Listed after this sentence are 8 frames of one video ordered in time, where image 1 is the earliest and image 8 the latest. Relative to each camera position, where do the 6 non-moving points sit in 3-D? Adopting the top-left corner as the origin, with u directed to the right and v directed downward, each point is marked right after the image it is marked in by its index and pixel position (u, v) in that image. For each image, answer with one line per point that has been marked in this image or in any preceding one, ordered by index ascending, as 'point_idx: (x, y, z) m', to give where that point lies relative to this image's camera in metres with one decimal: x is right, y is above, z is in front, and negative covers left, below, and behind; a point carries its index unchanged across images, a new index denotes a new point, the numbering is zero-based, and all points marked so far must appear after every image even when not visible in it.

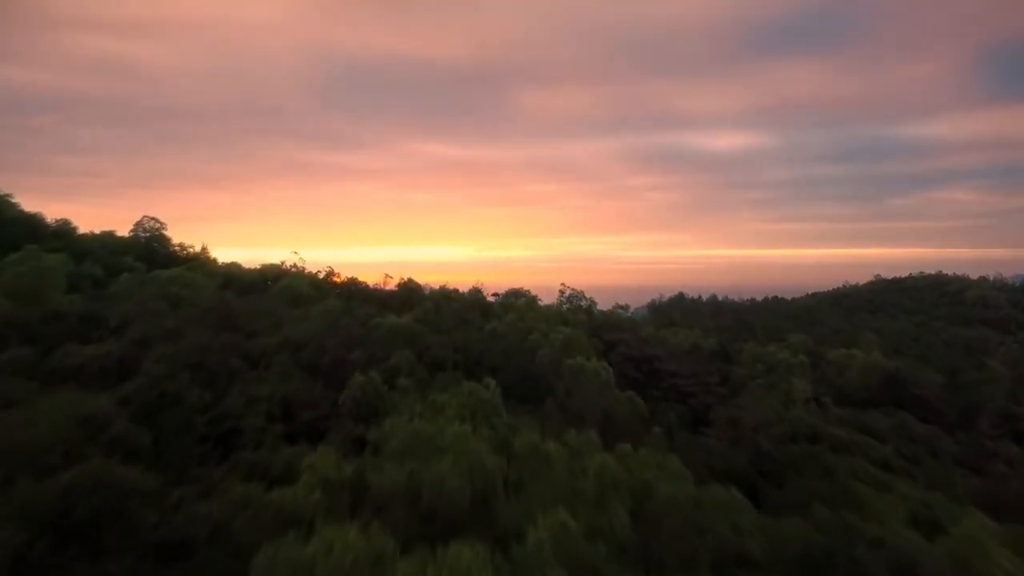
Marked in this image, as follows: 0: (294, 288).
0: (-5.7, 0.0, +14.9) m
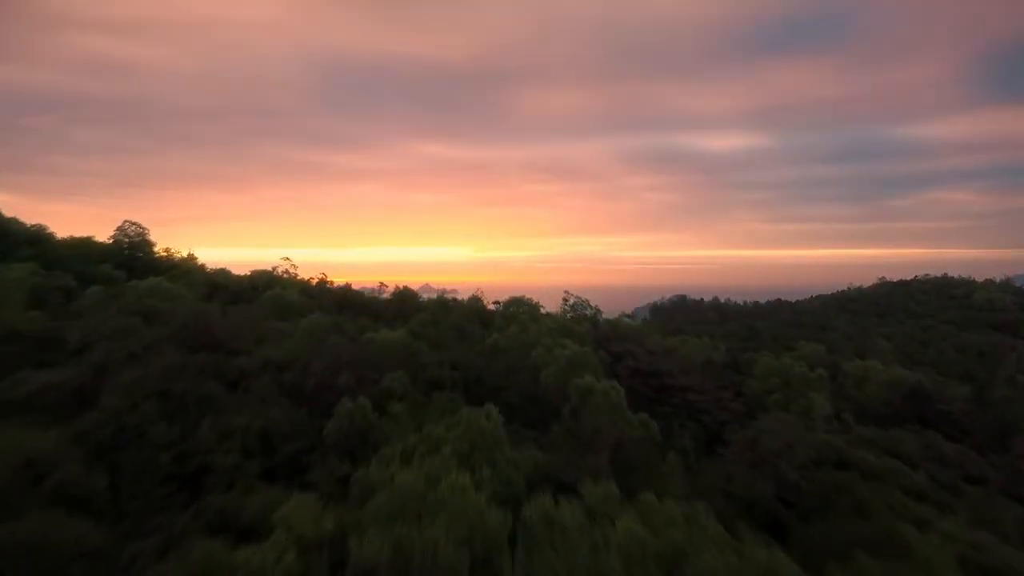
0: (-5.6, -0.3, +14.0) m
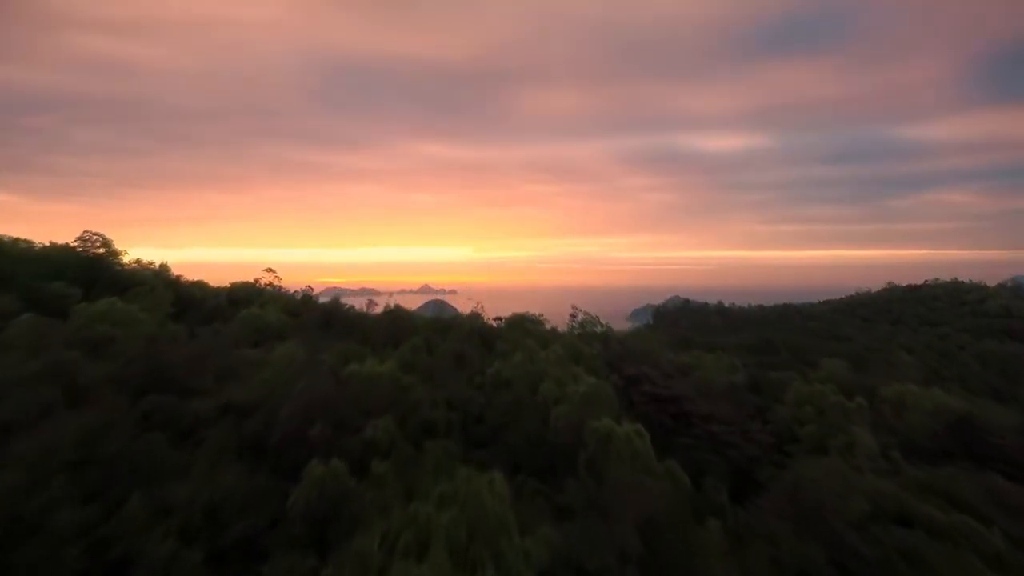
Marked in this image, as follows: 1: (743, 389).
0: (-5.5, -0.7, +12.6) m
1: (+6.4, -2.8, +15.8) m
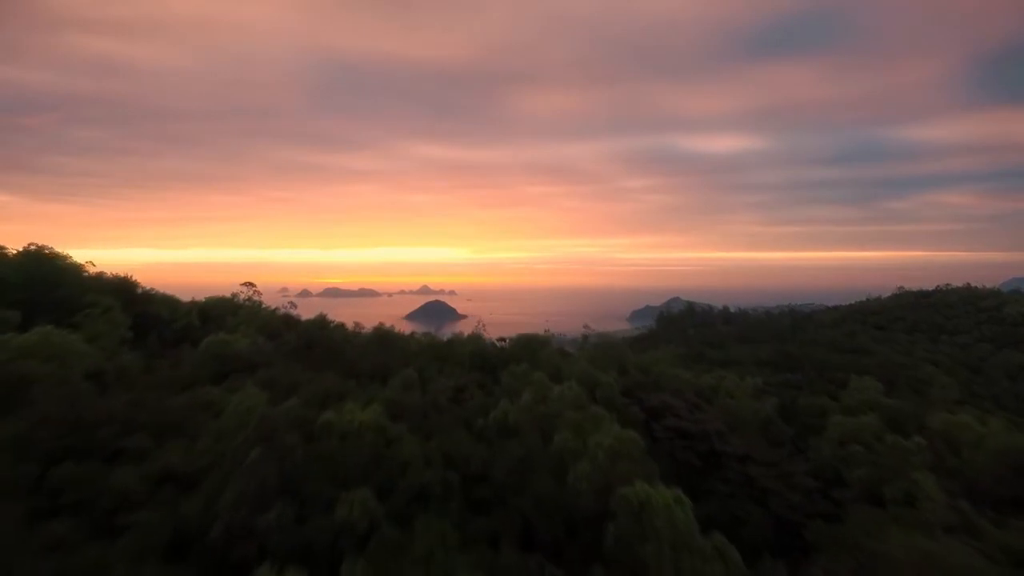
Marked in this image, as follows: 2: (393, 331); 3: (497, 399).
0: (-5.4, -1.1, +10.9) m
1: (+6.5, -3.2, +14.1) m
2: (-2.8, -1.1, +13.6) m
3: (-0.3, -1.9, +9.9) m
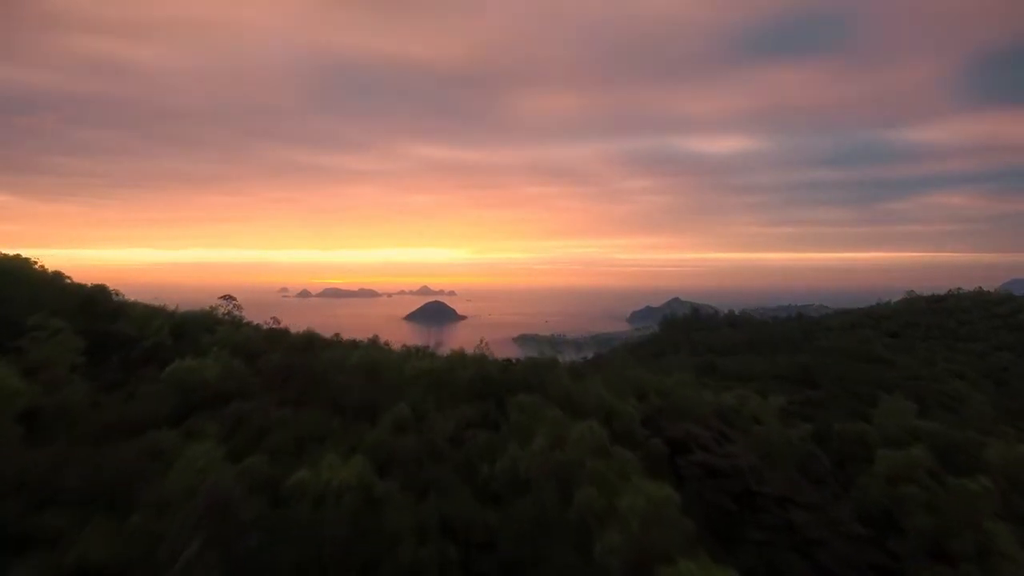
0: (-5.3, -1.4, +9.5) m
1: (+6.7, -3.6, +12.7) m
2: (-2.6, -1.4, +12.2) m
3: (-0.1, -2.3, +8.5) m
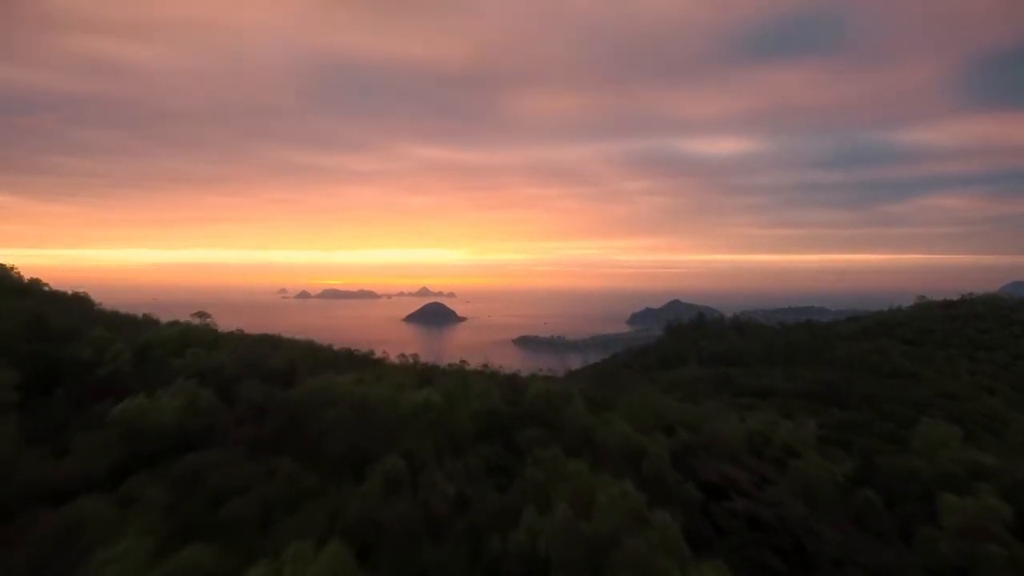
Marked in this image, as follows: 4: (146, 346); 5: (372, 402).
0: (-5.1, -1.8, +7.9) m
1: (+6.9, -4.0, +11.2) m
2: (-2.5, -1.8, +10.7) m
3: (+0.1, -2.6, +7.0) m
4: (-7.6, -1.1, +11.8) m
5: (-2.3, -1.8, +9.2) m
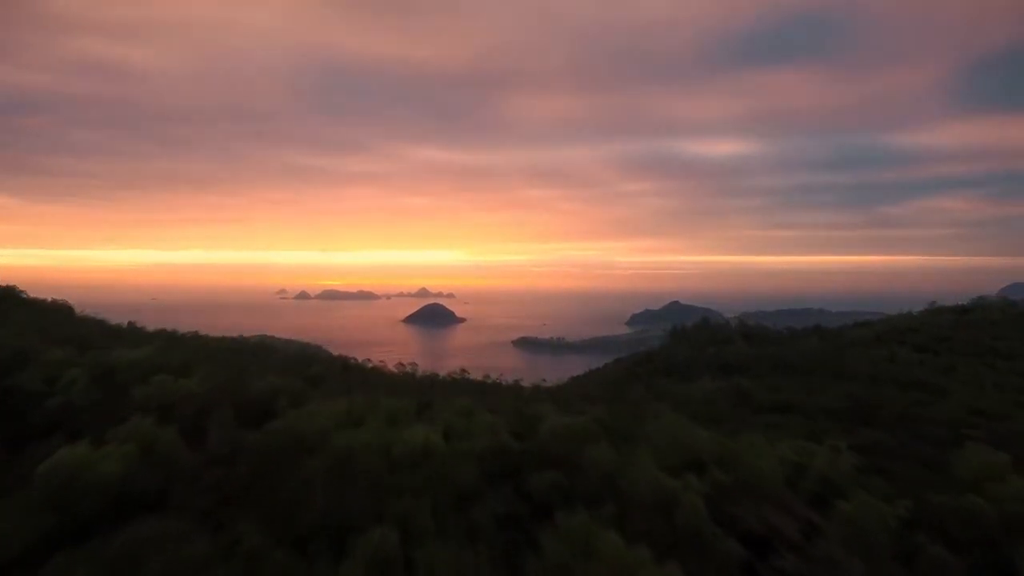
0: (-4.9, -2.1, +6.5) m
1: (+7.0, -4.3, +9.8) m
2: (-2.3, -2.1, +9.2) m
3: (+0.3, -2.9, +5.6) m
4: (-7.4, -1.4, +10.4) m
5: (-2.2, -2.2, +7.8) m
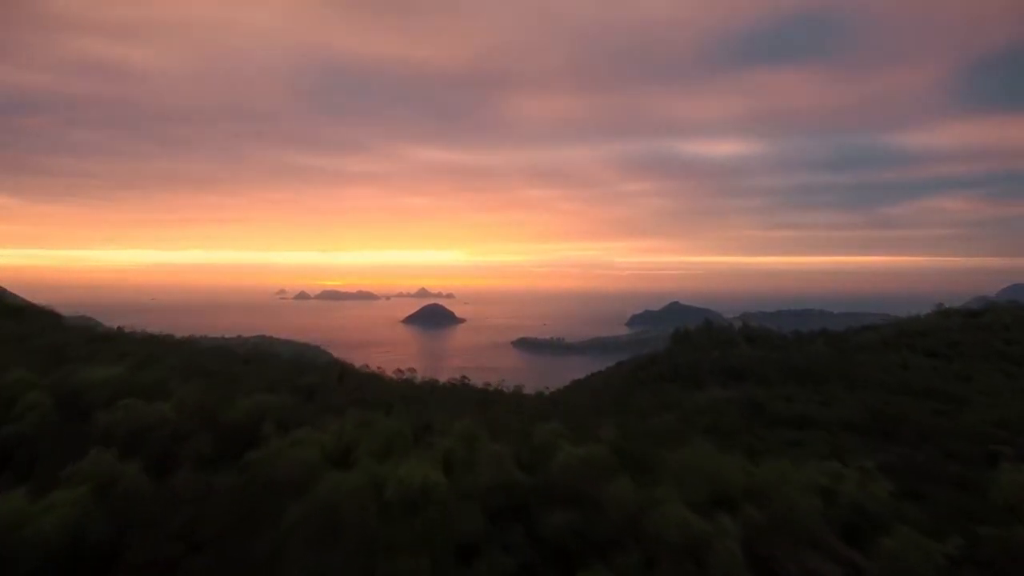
0: (-4.8, -2.4, +5.5) m
1: (+7.2, -4.5, +8.8) m
2: (-2.1, -2.3, +8.3) m
3: (+0.4, -3.2, +4.6) m
4: (-7.3, -1.7, +9.5) m
5: (-2.0, -2.4, +6.8) m
